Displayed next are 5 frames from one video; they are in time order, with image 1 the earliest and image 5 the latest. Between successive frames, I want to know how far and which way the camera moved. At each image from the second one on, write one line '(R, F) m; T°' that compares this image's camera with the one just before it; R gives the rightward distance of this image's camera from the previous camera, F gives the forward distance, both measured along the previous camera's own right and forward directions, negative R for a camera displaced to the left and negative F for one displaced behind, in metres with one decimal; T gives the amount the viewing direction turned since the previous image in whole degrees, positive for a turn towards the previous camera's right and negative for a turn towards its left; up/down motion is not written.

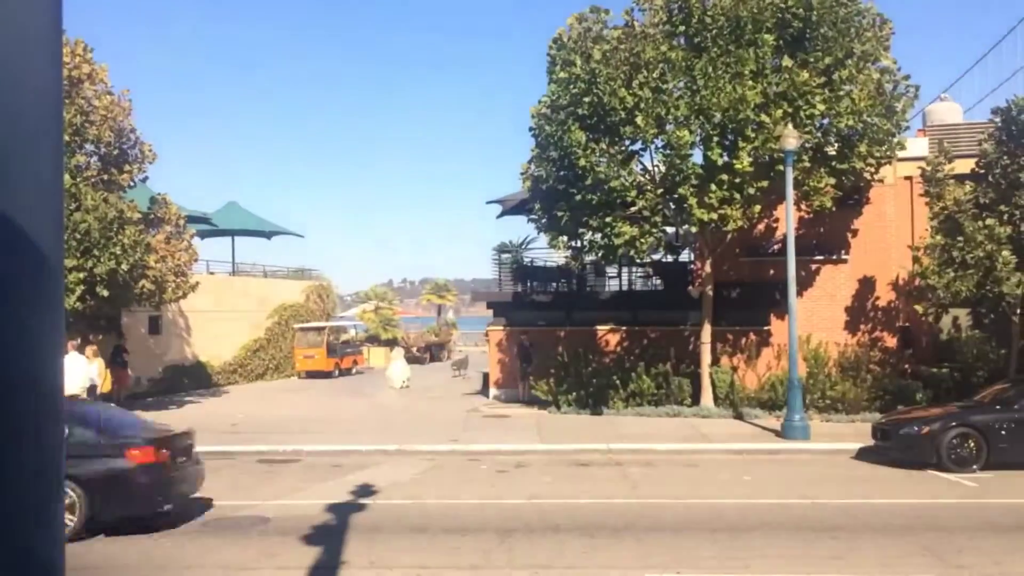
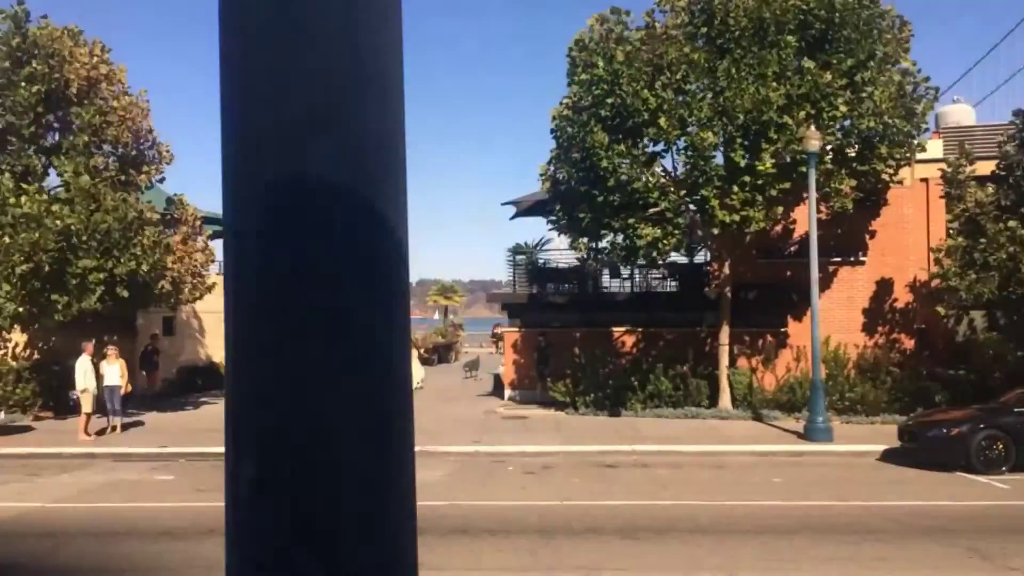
(-0.4, 0.0) m; 0°
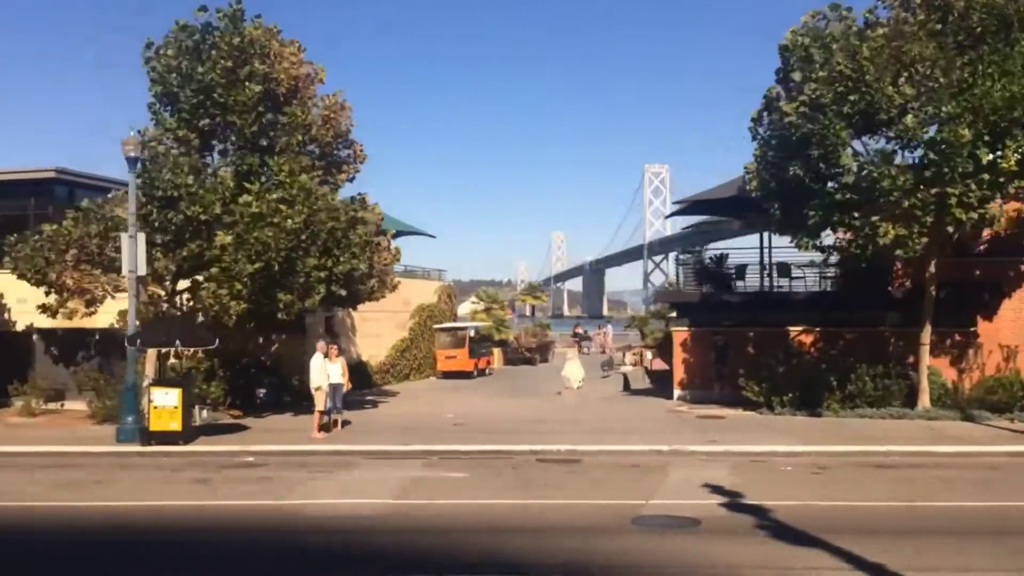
(-3.8, 0.0) m; -1°
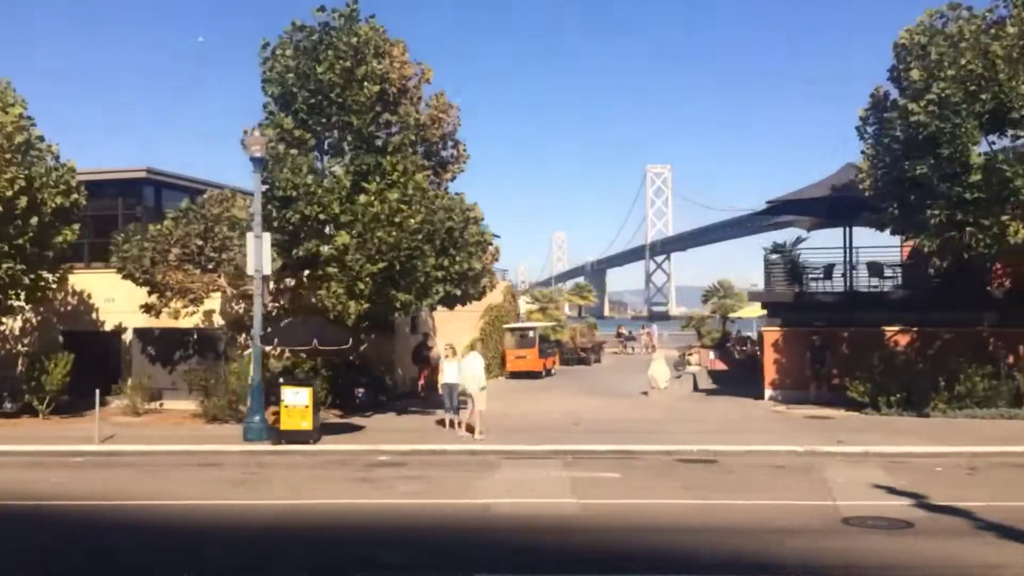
(-2.0, 0.0) m; -1°
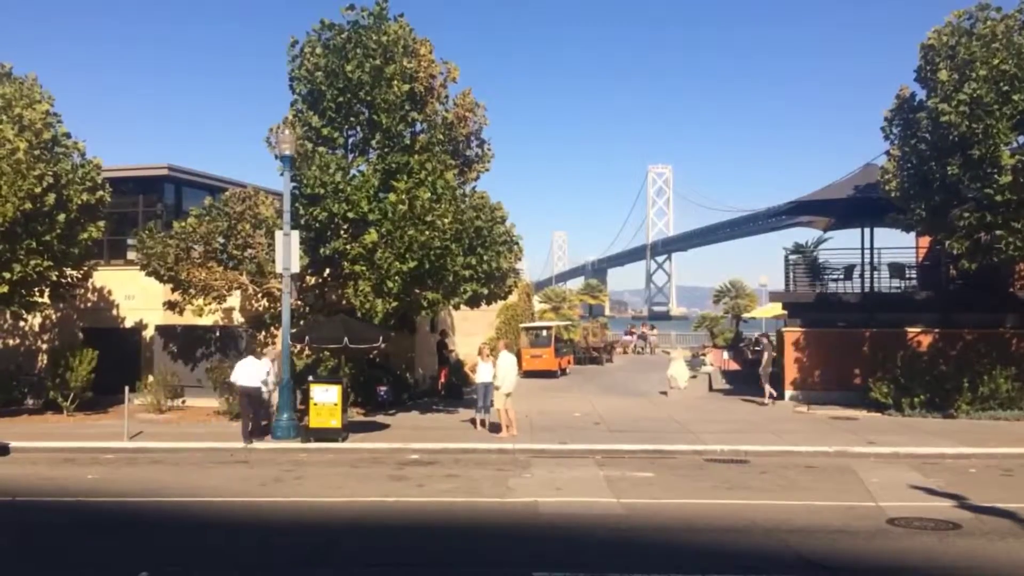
(-0.5, 0.0) m; 0°
